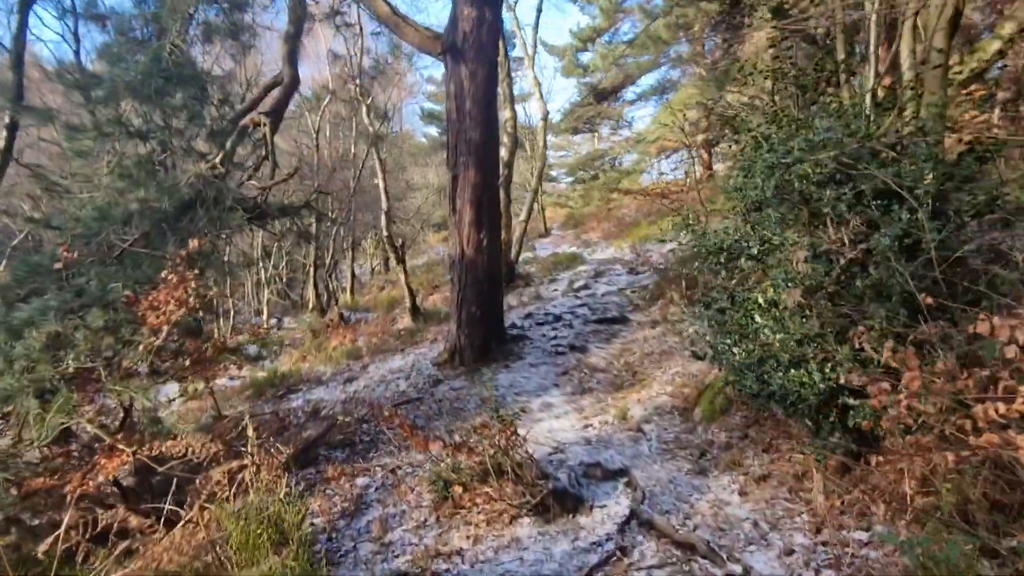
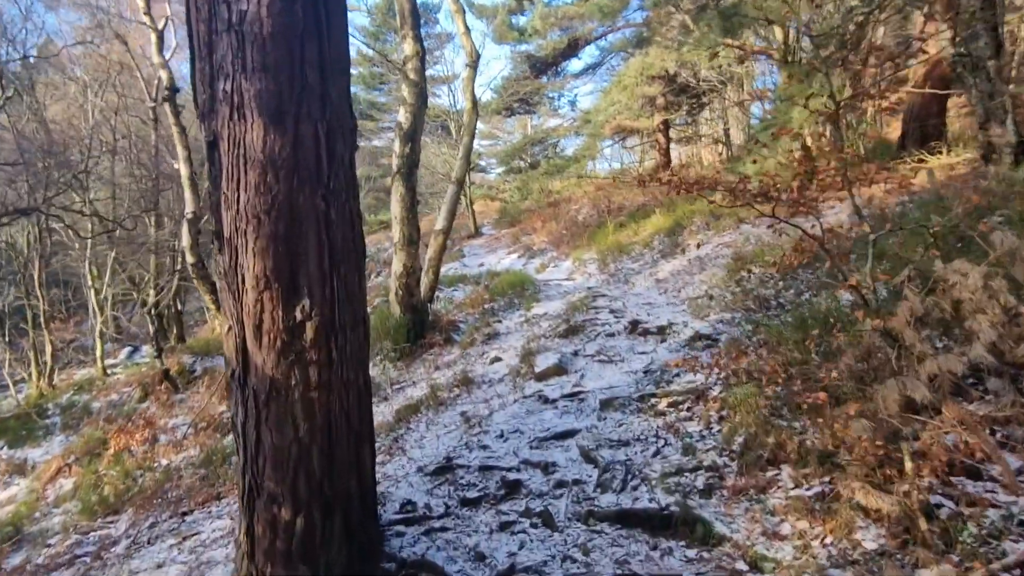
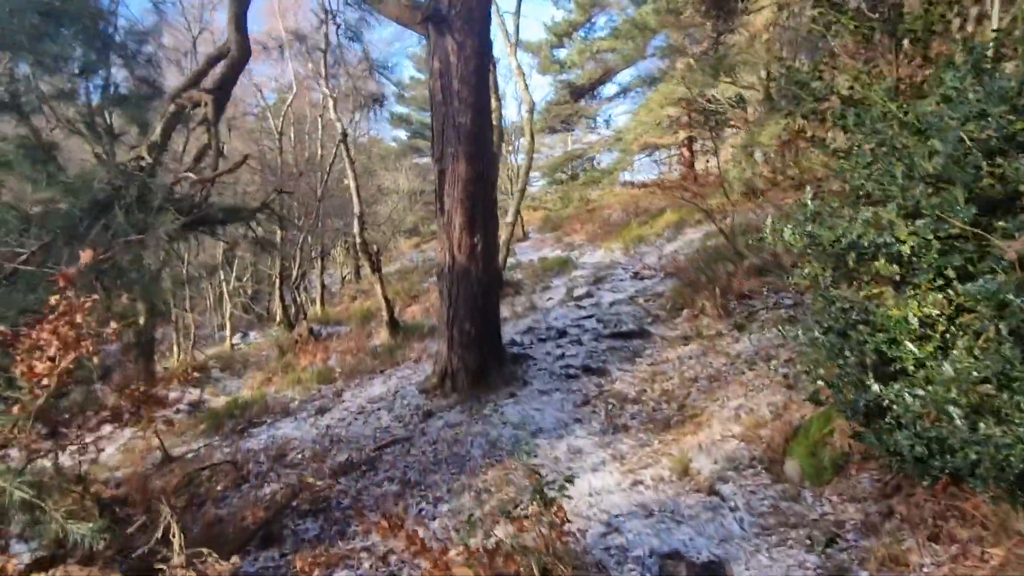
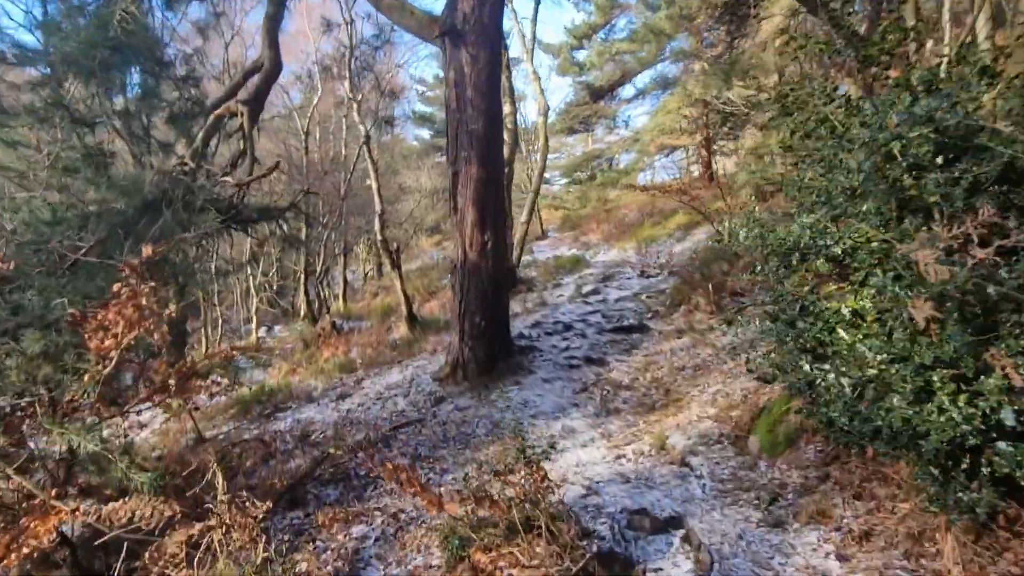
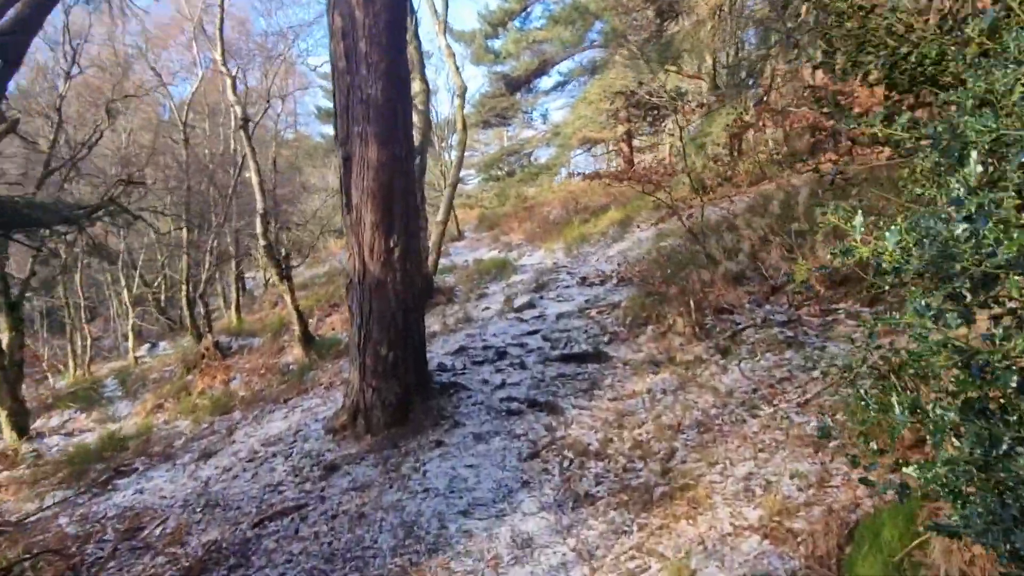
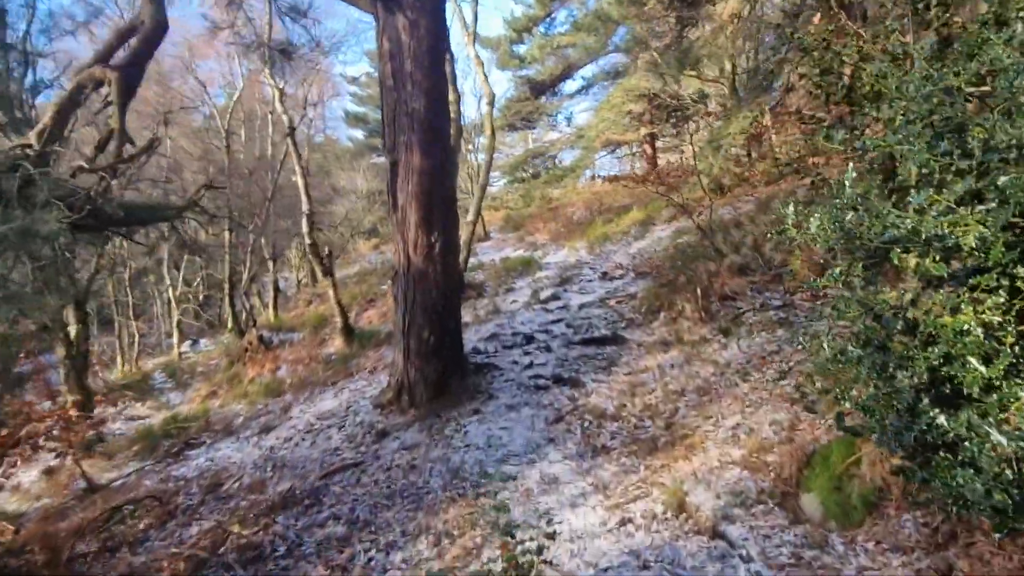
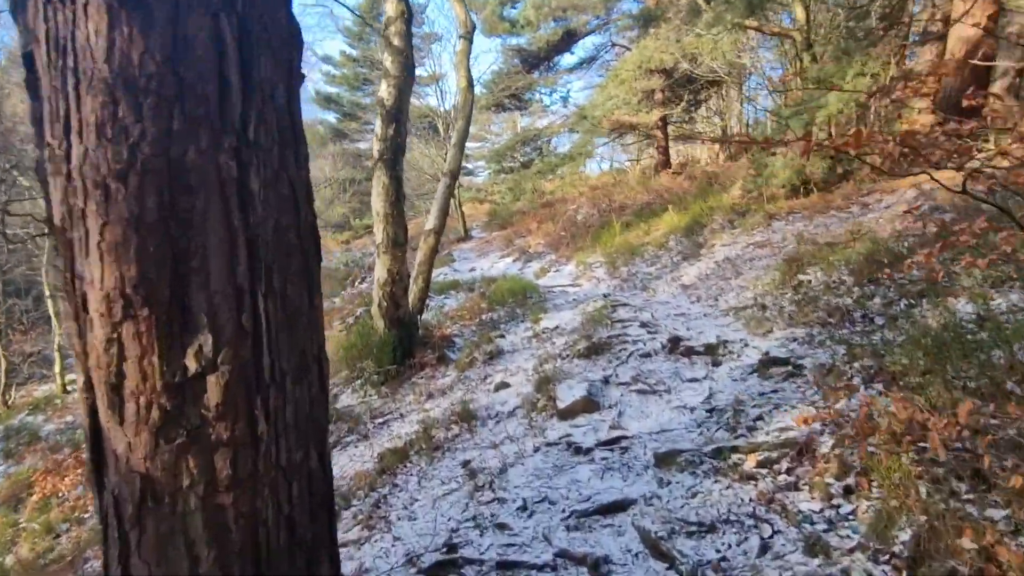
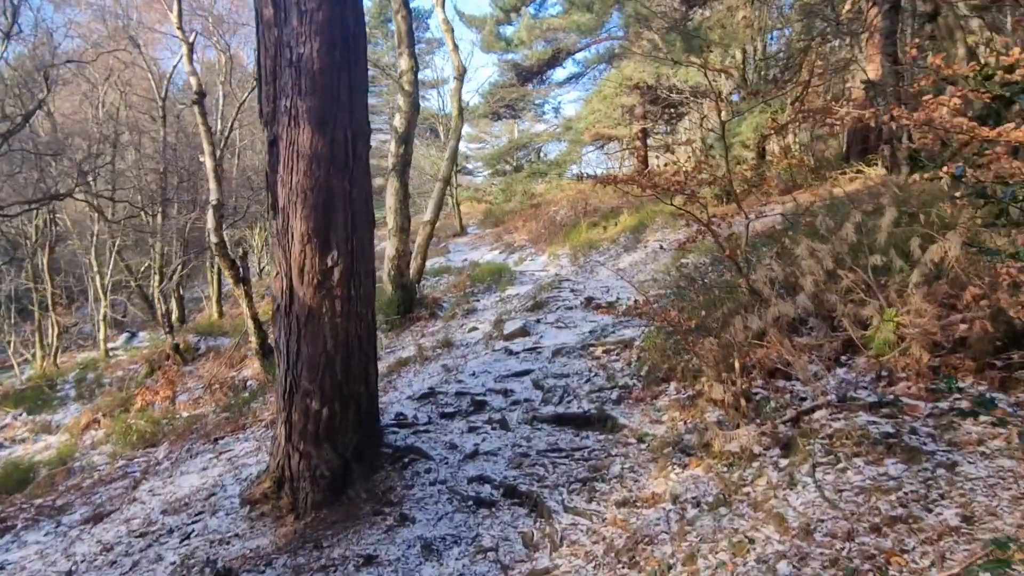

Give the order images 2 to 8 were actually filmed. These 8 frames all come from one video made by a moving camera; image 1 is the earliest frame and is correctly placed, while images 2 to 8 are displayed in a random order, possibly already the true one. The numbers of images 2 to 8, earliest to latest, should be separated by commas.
4, 3, 6, 5, 8, 2, 7
